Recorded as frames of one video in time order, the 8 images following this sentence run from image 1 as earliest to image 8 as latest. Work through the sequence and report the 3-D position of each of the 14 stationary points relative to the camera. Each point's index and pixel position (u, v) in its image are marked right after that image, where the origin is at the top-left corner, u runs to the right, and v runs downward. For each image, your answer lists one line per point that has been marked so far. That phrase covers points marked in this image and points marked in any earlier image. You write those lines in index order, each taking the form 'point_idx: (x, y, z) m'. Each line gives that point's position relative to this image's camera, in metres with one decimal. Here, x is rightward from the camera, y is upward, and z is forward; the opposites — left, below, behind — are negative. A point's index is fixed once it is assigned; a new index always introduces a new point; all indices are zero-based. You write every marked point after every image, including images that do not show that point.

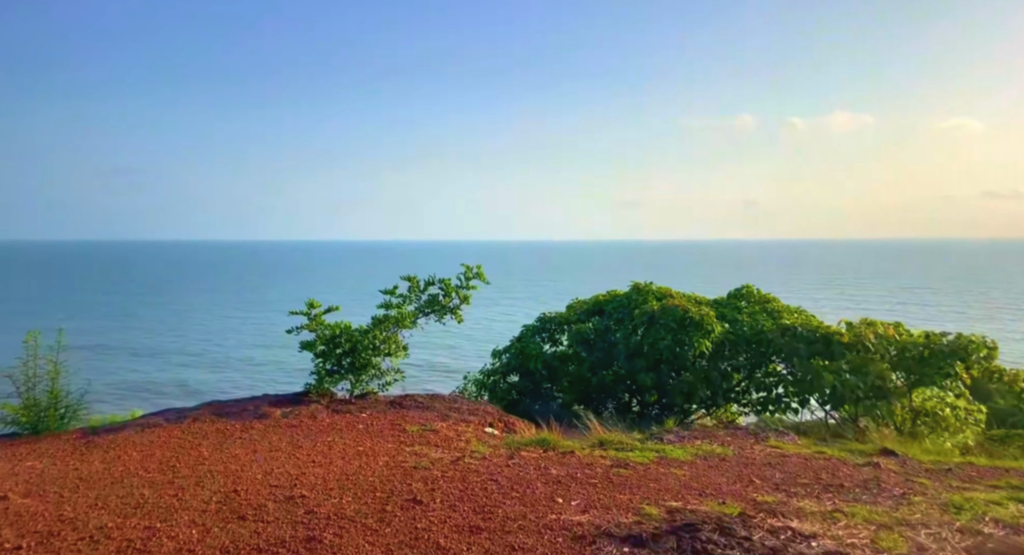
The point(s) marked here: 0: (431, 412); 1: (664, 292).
0: (-0.9, -1.4, +7.5) m
1: (+2.3, -0.2, +10.6) m
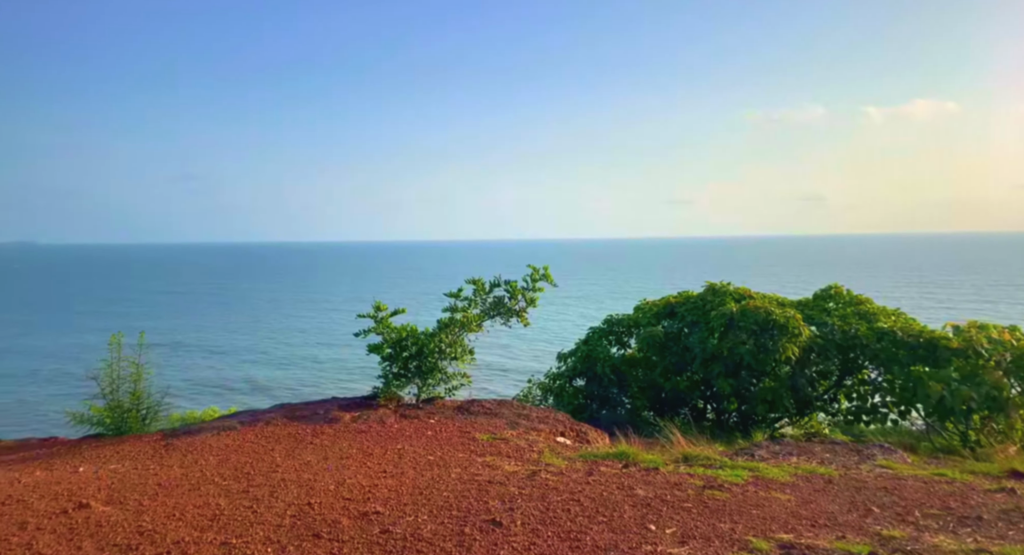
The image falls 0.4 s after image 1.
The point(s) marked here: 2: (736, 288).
0: (-0.1, -1.5, +7.2) m
1: (+3.3, -0.2, +10.1) m
2: (+3.2, -0.1, +10.1) m
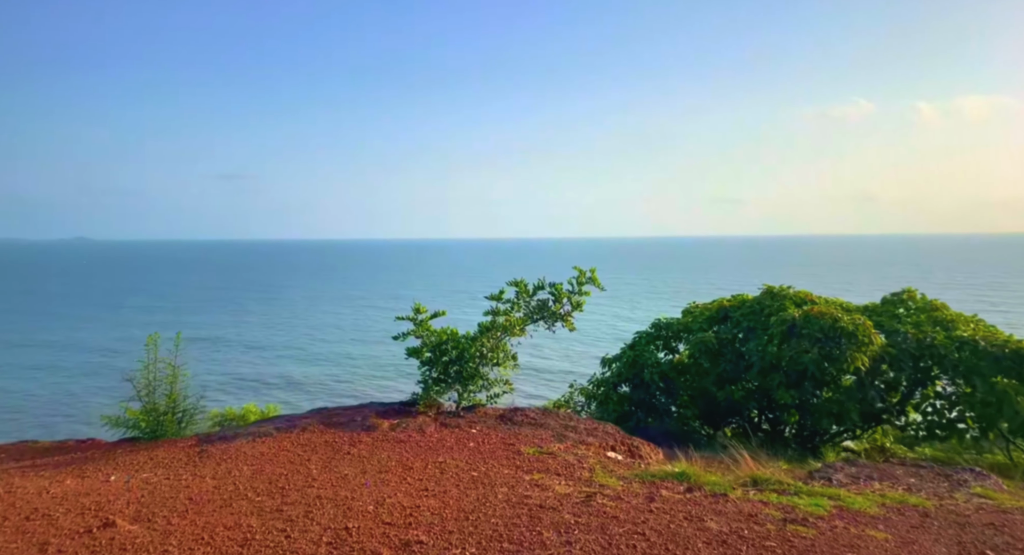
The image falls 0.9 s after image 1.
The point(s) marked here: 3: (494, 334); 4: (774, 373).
0: (+0.3, -1.5, +6.8) m
1: (+3.9, -0.3, +9.5) m
2: (+3.8, -0.2, +9.6) m
3: (-0.1, -0.6, +7.6) m
4: (+3.3, -1.2, +8.9) m
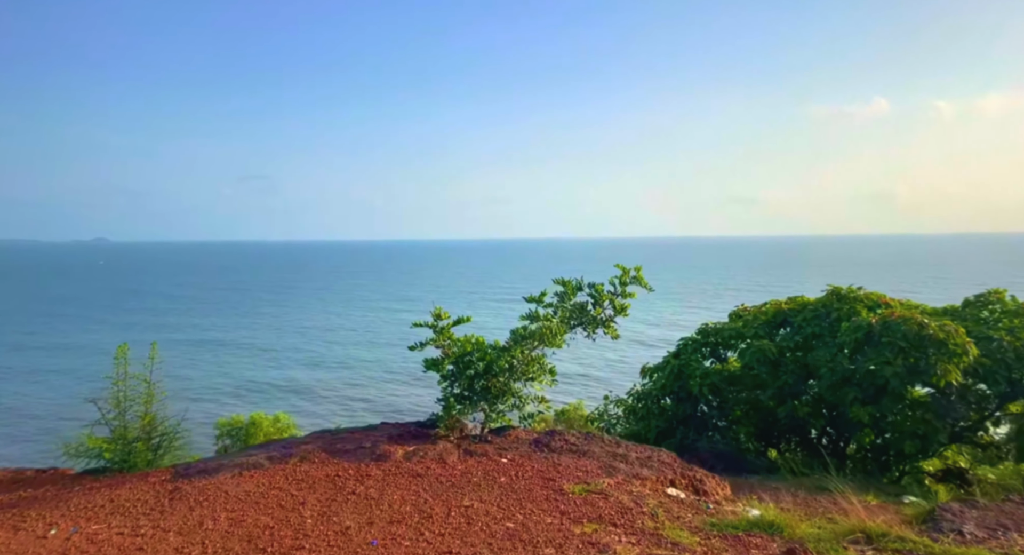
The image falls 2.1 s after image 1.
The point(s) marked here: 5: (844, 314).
0: (+0.6, -1.5, +5.7) m
1: (+4.3, -0.3, +8.3) m
2: (+4.2, -0.2, +8.4) m
3: (+0.2, -0.6, +6.5) m
4: (+3.7, -1.2, +7.8) m
5: (+3.8, -0.4, +8.2) m
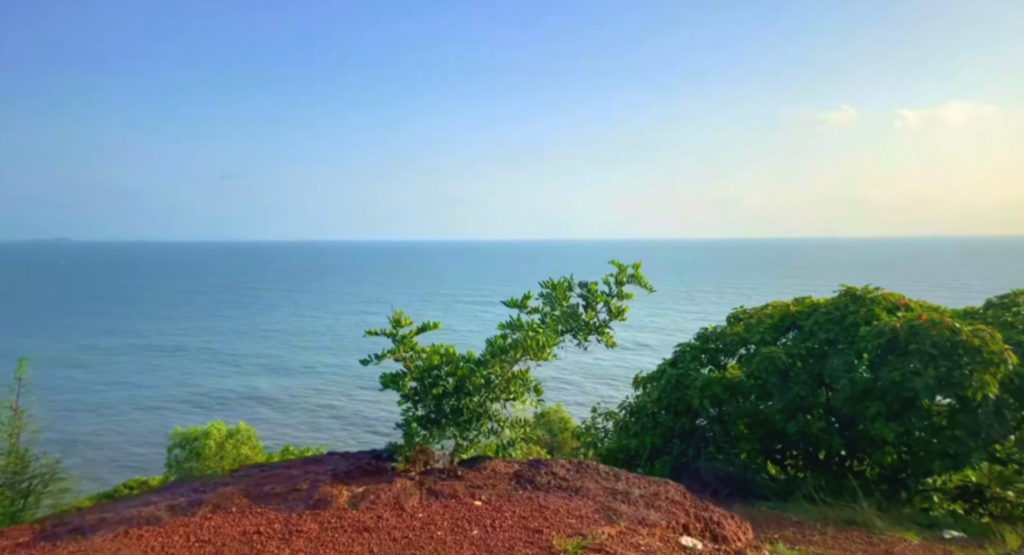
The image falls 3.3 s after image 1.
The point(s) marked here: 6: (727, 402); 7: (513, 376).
0: (+0.5, -1.5, +4.6) m
1: (+4.0, -0.3, +7.3) m
2: (+3.9, -0.2, +7.4) m
3: (0.0, -0.6, +5.4) m
4: (+3.4, -1.2, +6.8) m
5: (+3.6, -0.4, +7.2) m
6: (+2.4, -1.4, +7.8) m
7: (0.0, -0.8, +5.4) m
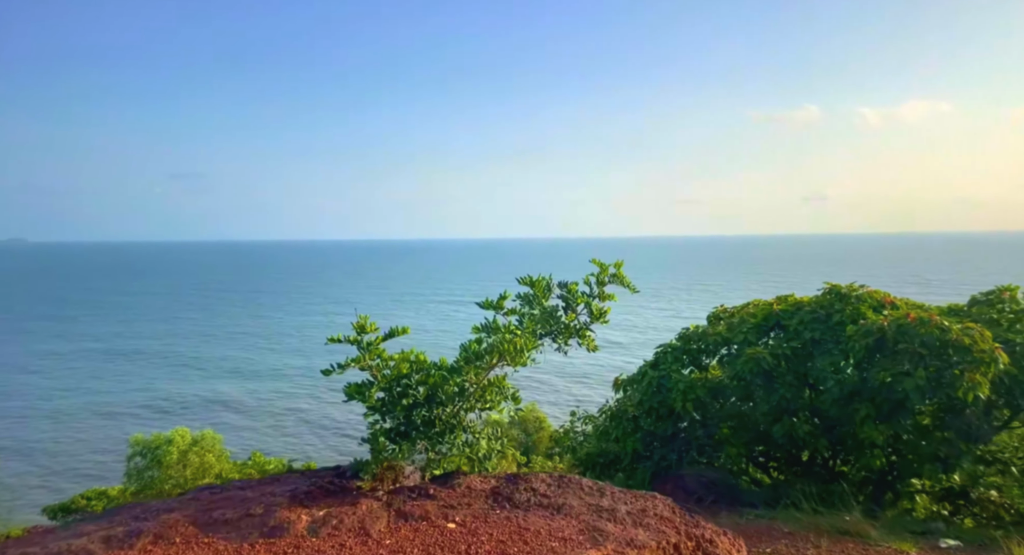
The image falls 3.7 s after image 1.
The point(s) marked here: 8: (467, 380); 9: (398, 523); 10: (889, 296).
0: (+0.3, -1.5, +4.2) m
1: (+3.7, -0.2, +7.1) m
2: (+3.7, -0.1, +7.2) m
3: (-0.2, -0.6, +5.0) m
4: (+3.2, -1.2, +6.5) m
5: (+3.3, -0.4, +7.0) m
6: (+2.2, -1.4, +7.5) m
7: (-0.2, -0.8, +5.0) m
8: (-0.3, -0.7, +5.0) m
9: (-0.7, -1.4, +4.1) m
10: (+3.9, -0.2, +7.2) m
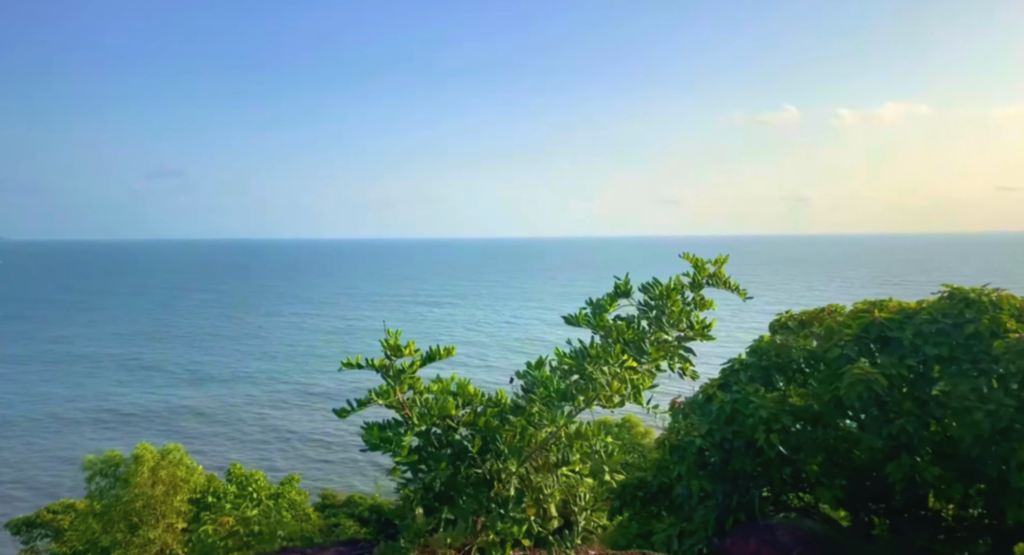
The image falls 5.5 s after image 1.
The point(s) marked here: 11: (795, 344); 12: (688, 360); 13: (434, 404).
0: (+0.8, -1.5, +2.8) m
1: (+4.2, -0.2, +5.7) m
2: (+4.1, -0.2, +5.8) m
3: (+0.3, -0.6, +3.5) m
4: (+3.6, -1.2, +5.2) m
5: (+3.8, -0.4, +5.6) m
6: (+2.6, -1.4, +6.1) m
7: (+0.3, -0.8, +3.6) m
8: (+0.1, -0.7, +3.5) m
9: (-0.2, -1.4, +2.6) m
10: (+4.3, -0.2, +5.8) m
11: (+2.7, -0.6, +6.6) m
12: (+1.0, -0.5, +4.1) m
13: (-0.4, -0.6, +3.5) m
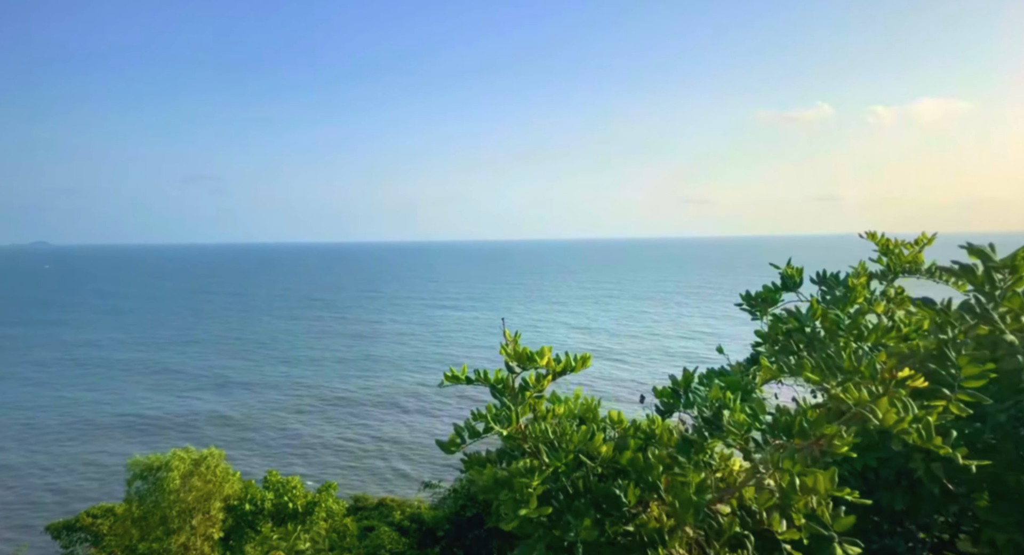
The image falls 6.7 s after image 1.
0: (+1.4, -1.4, +1.7) m
1: (+4.8, -0.2, +4.5) m
2: (+4.8, -0.1, +4.6) m
3: (+0.9, -0.5, +2.5) m
4: (+4.3, -1.1, +4.0) m
5: (+4.4, -0.3, +4.4) m
6: (+3.3, -1.3, +4.9) m
7: (+0.9, -0.7, +2.6) m
8: (+0.7, -0.7, +2.5) m
9: (+0.4, -1.4, +1.6) m
10: (+5.0, -0.1, +4.7) m
11: (+3.4, -0.5, +5.5) m
12: (+1.7, -0.4, +3.0) m
13: (+0.2, -0.5, +2.5) m
